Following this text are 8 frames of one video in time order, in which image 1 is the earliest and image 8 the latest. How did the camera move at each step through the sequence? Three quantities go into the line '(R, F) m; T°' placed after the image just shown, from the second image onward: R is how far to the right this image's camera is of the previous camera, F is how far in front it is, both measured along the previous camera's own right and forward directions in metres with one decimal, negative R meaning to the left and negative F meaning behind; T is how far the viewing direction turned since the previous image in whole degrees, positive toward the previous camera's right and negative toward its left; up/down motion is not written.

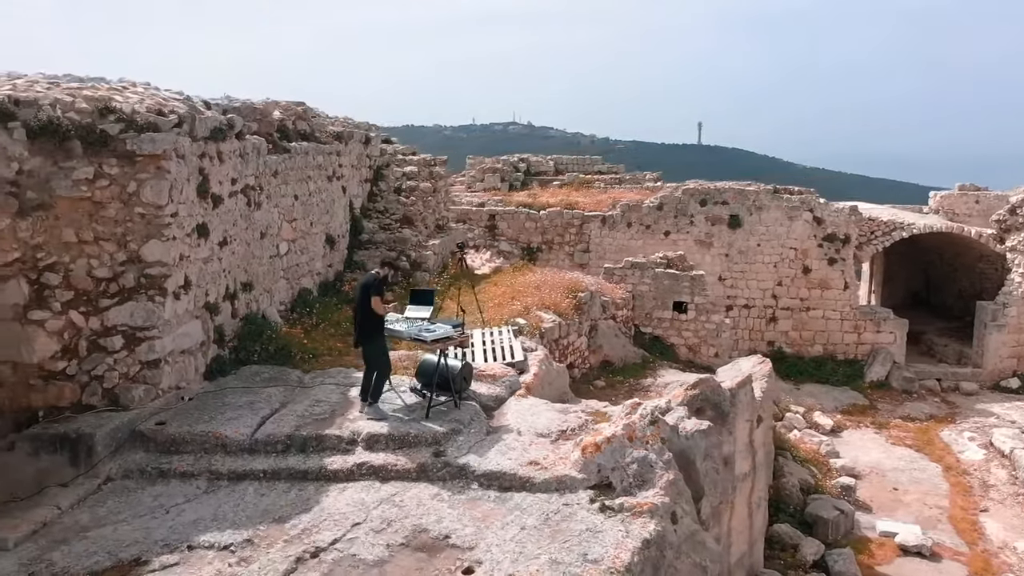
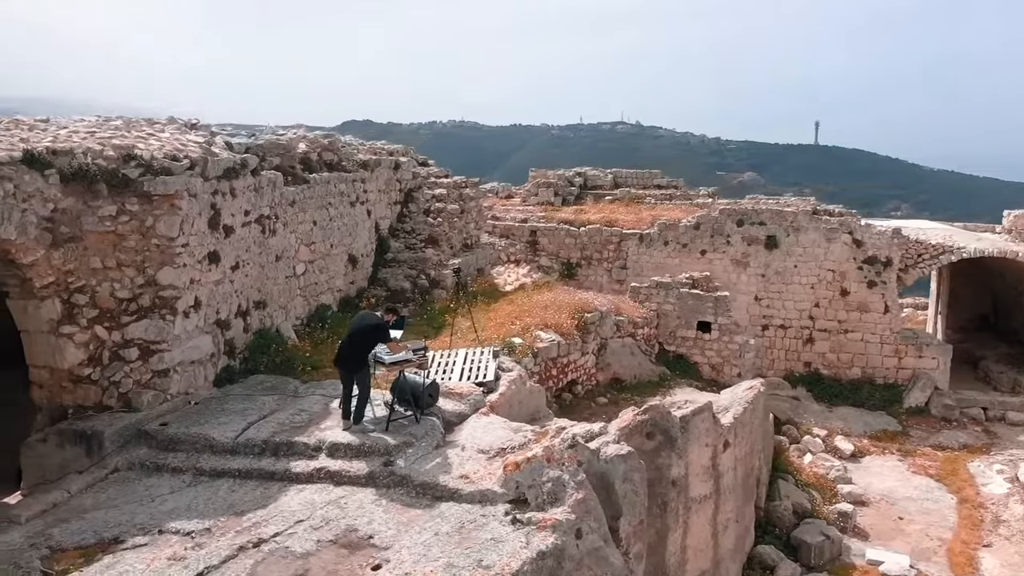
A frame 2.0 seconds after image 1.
(+1.1, -0.5) m; -7°
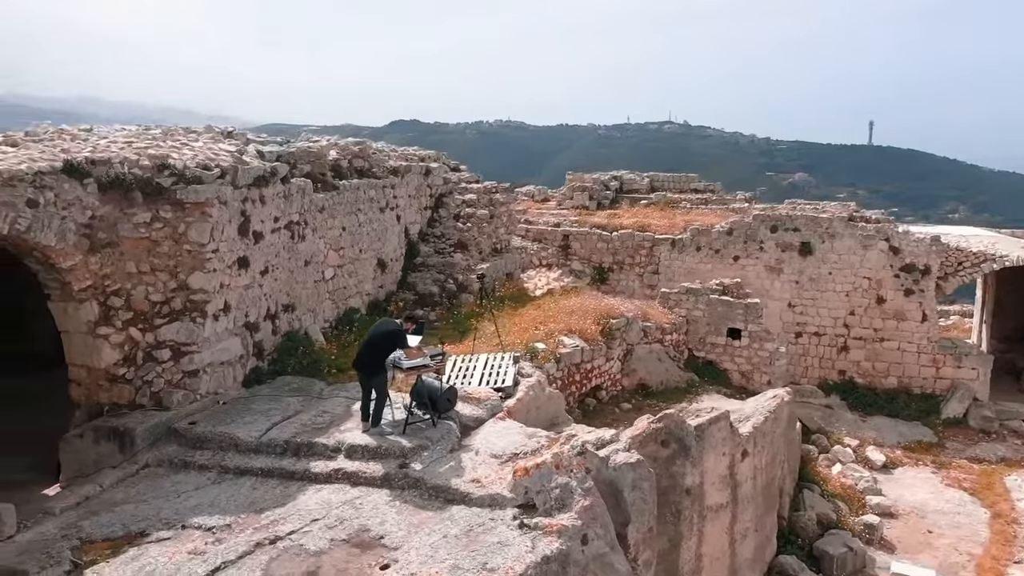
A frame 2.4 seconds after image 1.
(+0.2, -0.1) m; -3°
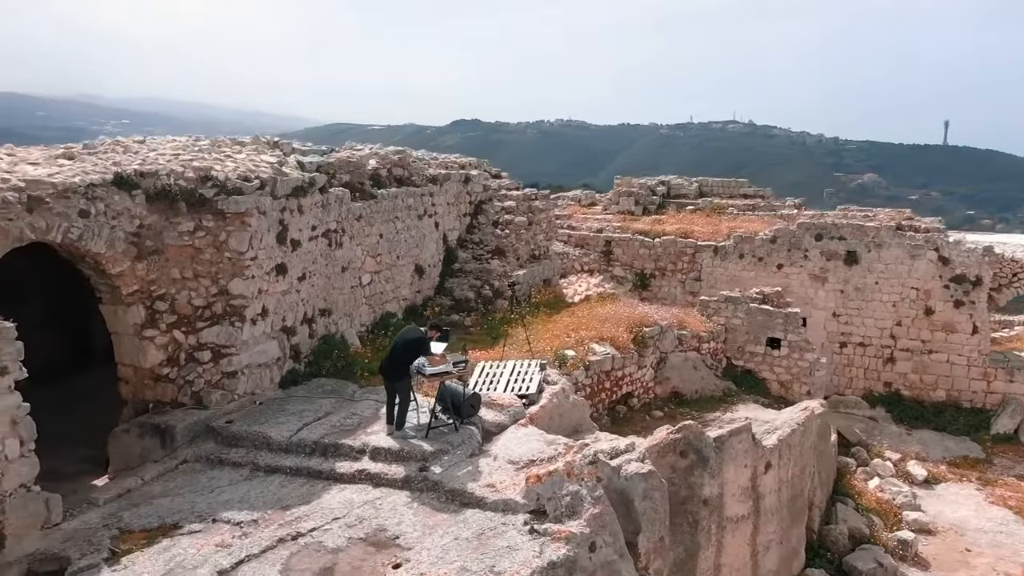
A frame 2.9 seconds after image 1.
(+0.3, -0.2) m; -4°
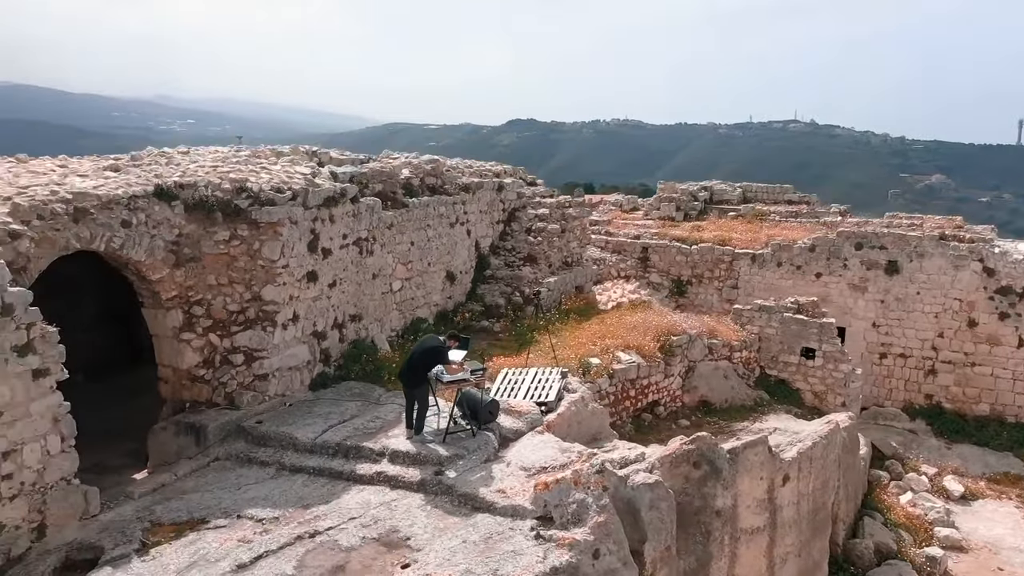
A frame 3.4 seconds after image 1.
(+0.3, -0.2) m; -4°
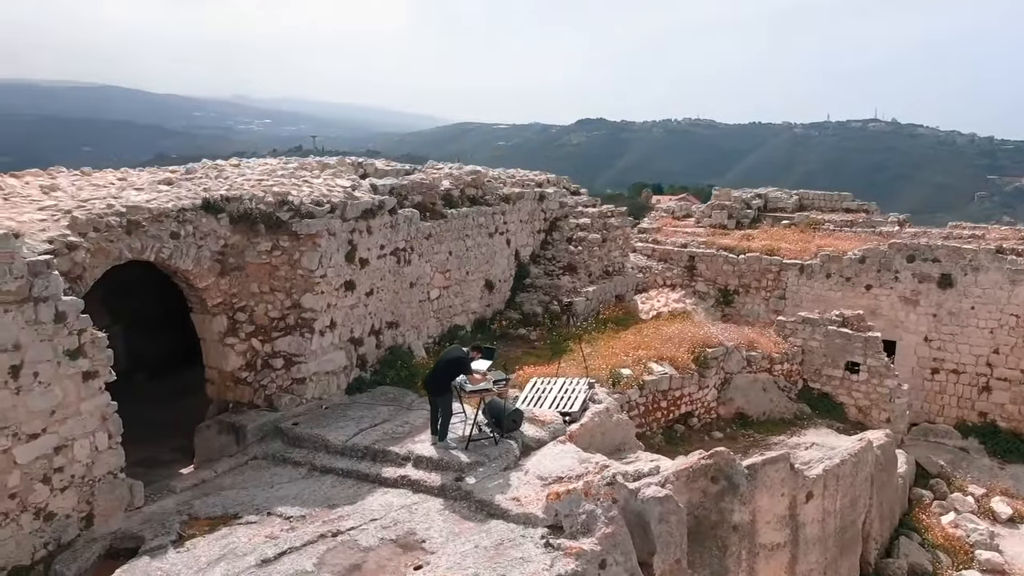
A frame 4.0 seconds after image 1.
(+0.4, -0.2) m; -5°
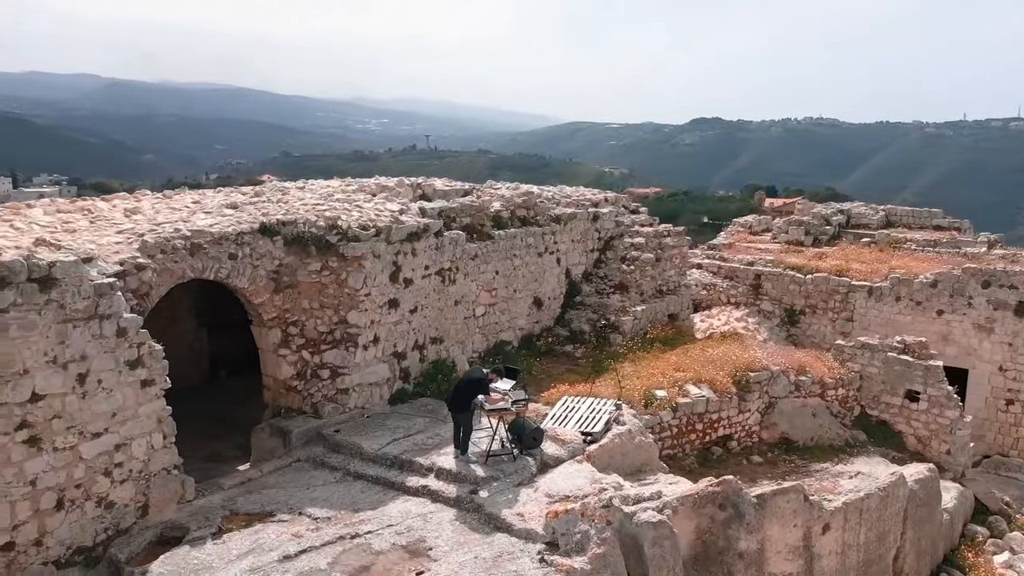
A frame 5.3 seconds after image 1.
(+0.8, -0.3) m; -8°
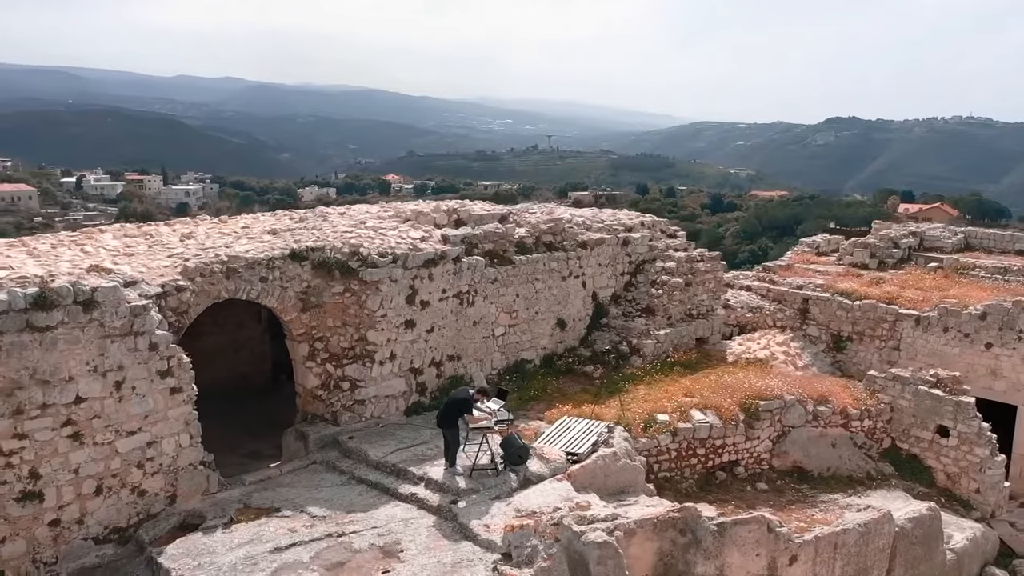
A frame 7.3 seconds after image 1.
(+1.2, -0.5) m; -8°
